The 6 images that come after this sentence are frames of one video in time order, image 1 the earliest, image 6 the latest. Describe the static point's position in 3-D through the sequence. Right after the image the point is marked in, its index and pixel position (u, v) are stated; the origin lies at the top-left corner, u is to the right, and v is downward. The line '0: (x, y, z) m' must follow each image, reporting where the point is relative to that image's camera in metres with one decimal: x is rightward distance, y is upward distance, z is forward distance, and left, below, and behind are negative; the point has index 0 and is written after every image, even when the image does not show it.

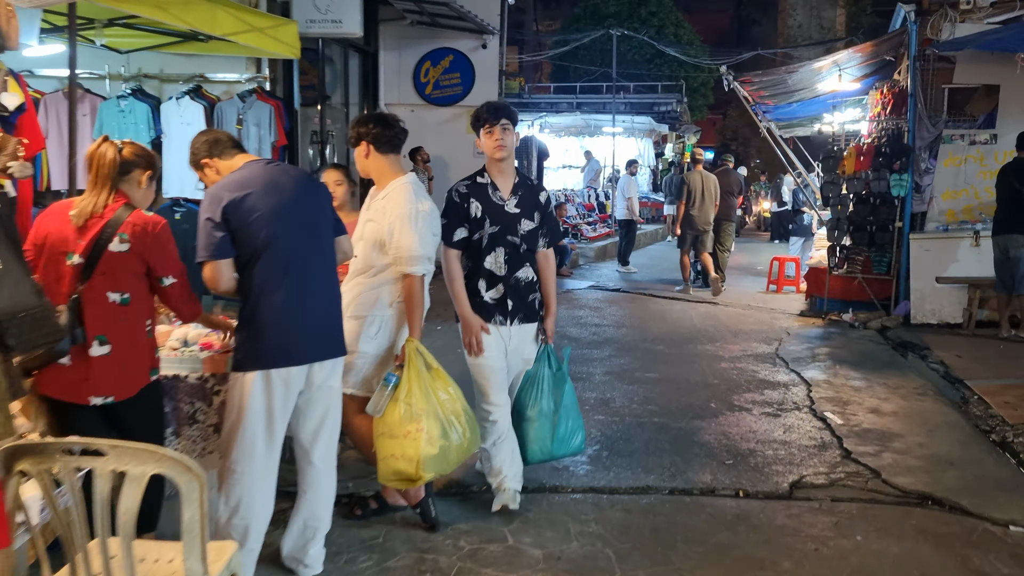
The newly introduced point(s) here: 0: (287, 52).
0: (-1.6, +1.6, +6.3) m
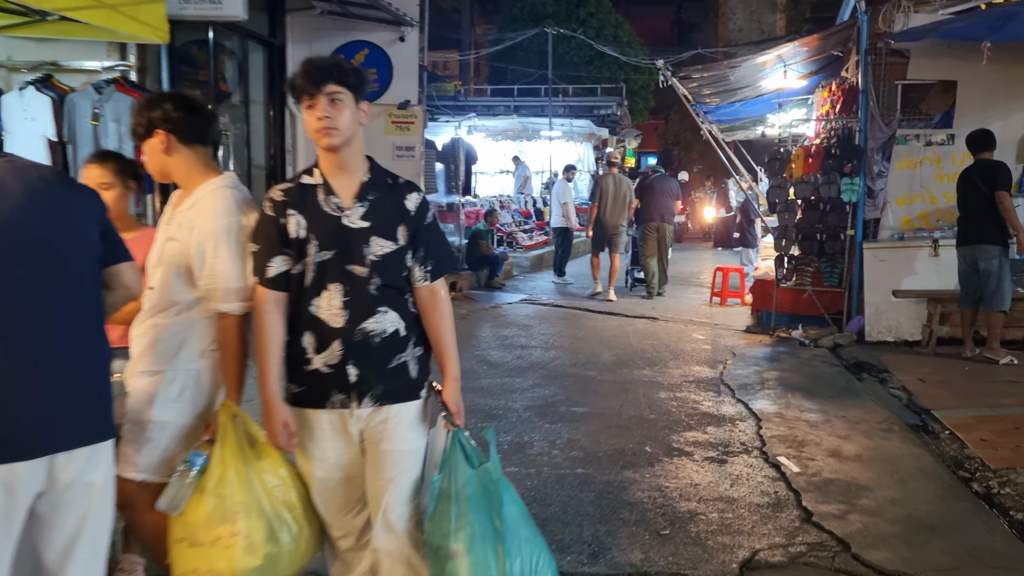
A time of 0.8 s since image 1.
0: (-2.1, +1.5, +5.4) m
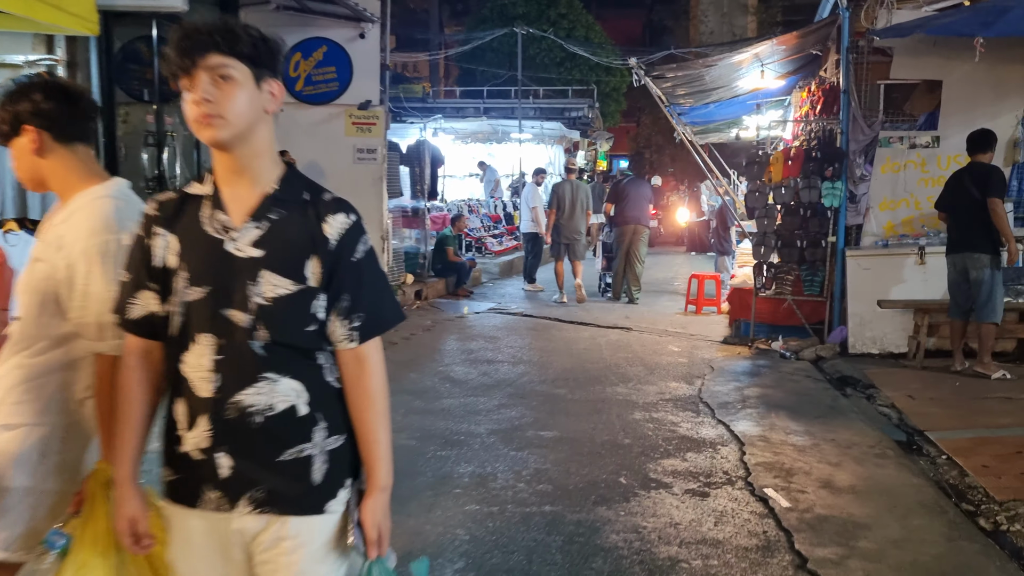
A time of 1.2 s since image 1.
0: (-2.3, +1.4, +4.9) m
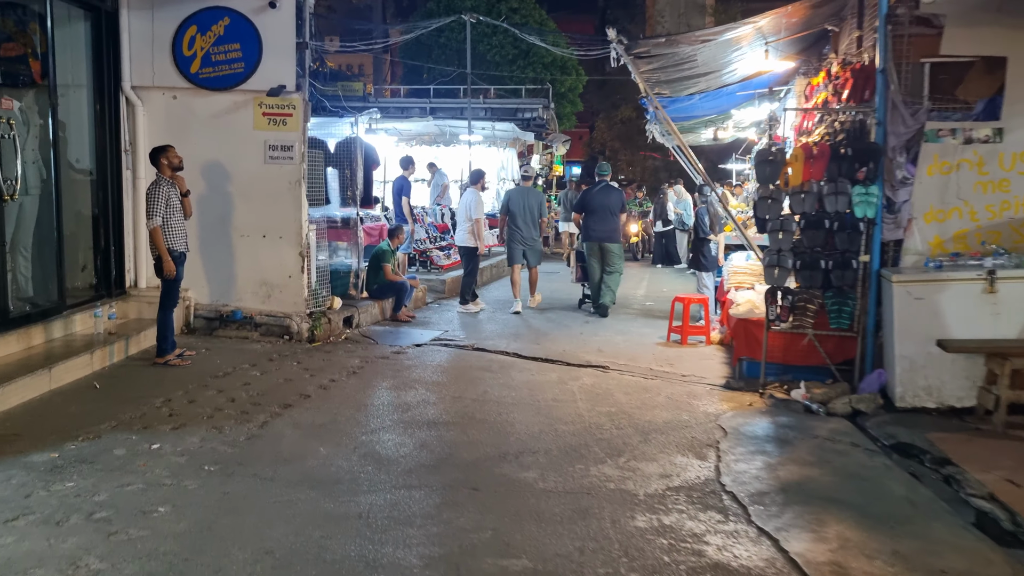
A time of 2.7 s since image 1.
0: (-2.5, +1.2, +3.1) m
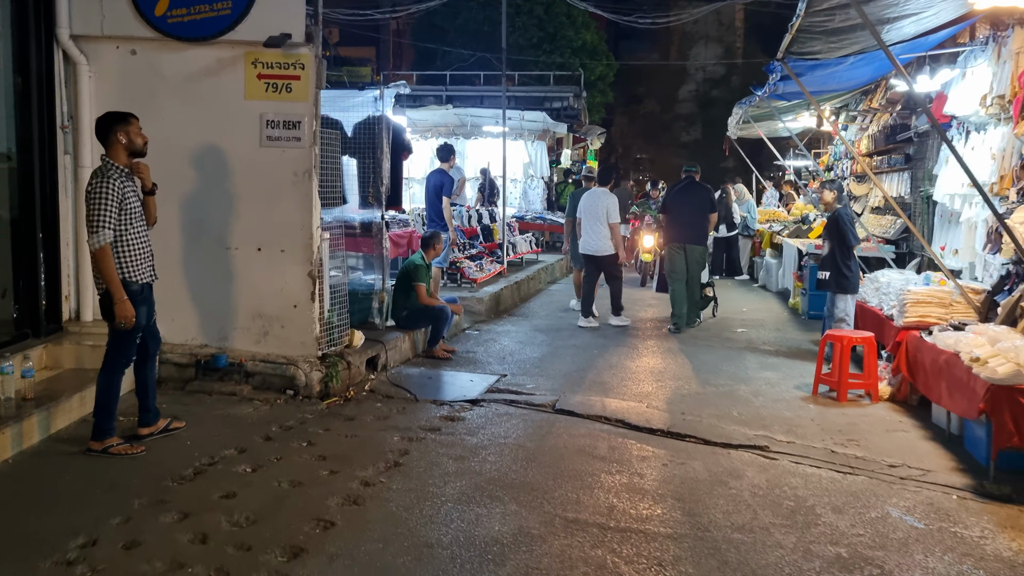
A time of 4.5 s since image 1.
0: (-1.9, +1.0, +0.9) m
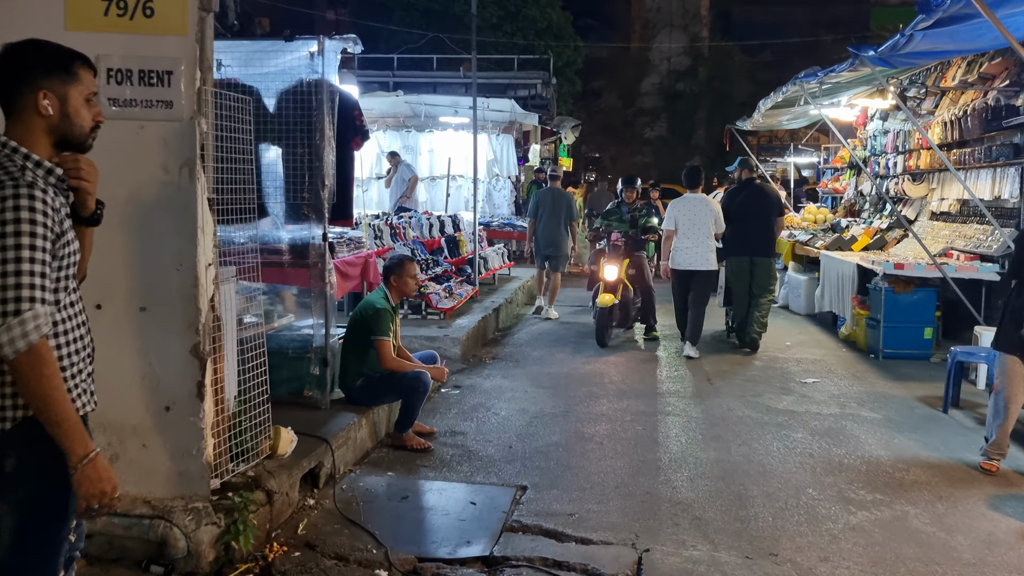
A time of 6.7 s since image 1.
0: (-1.5, +0.7, -1.7) m
